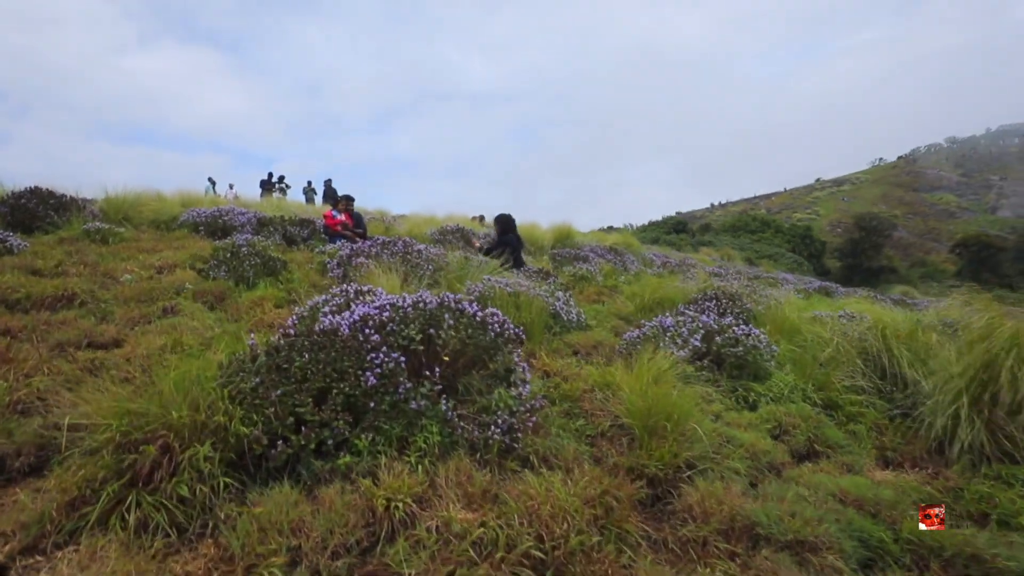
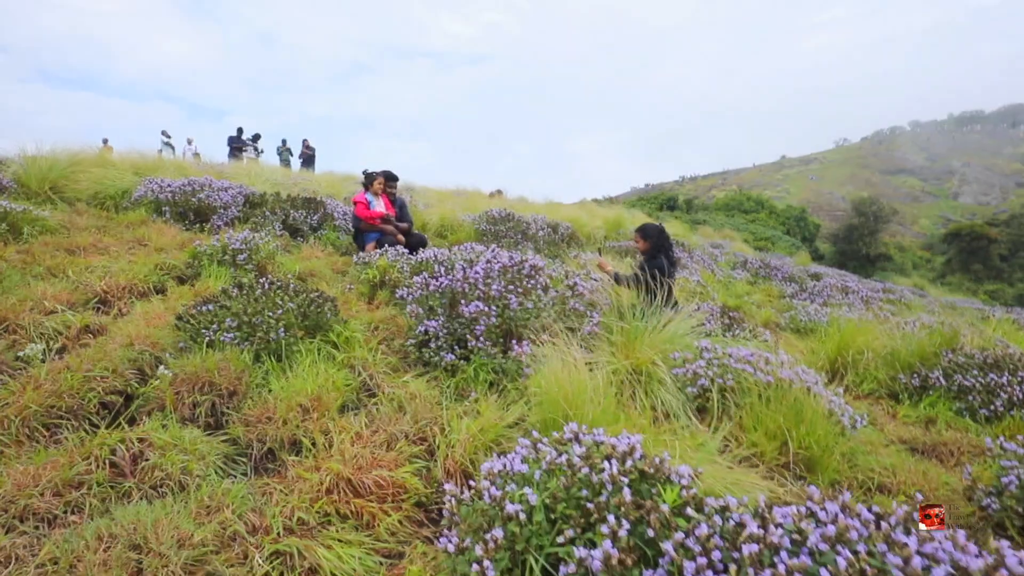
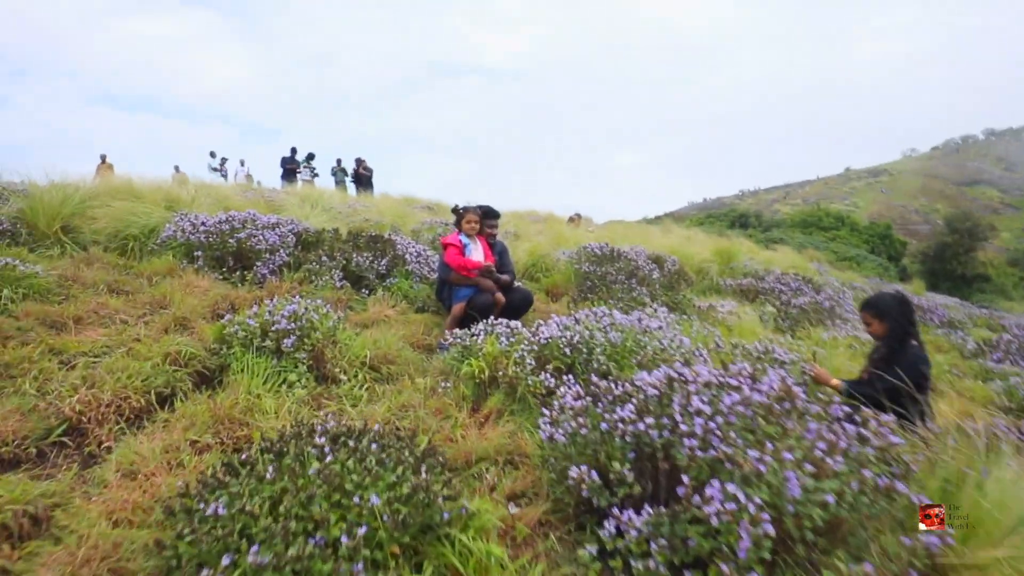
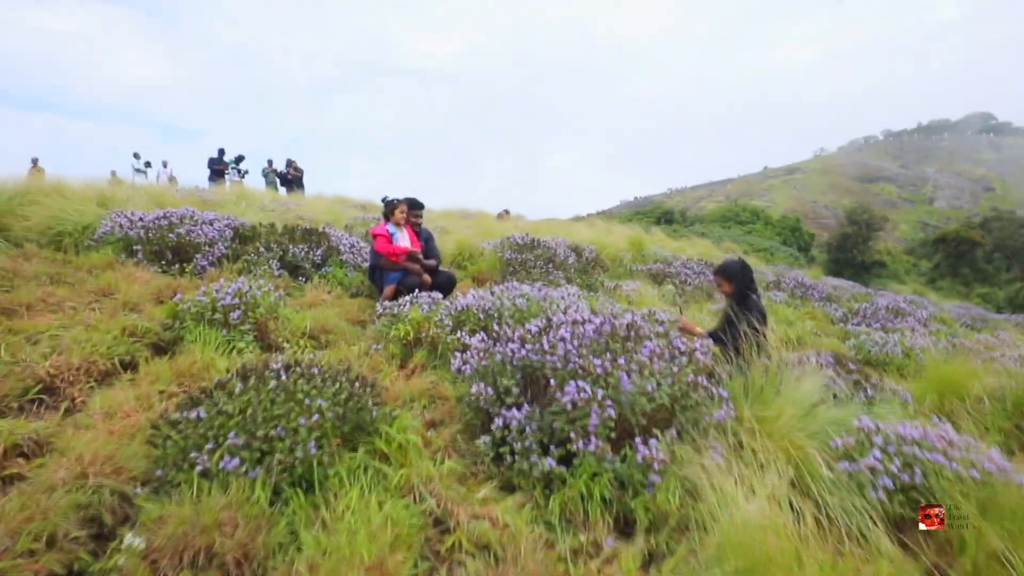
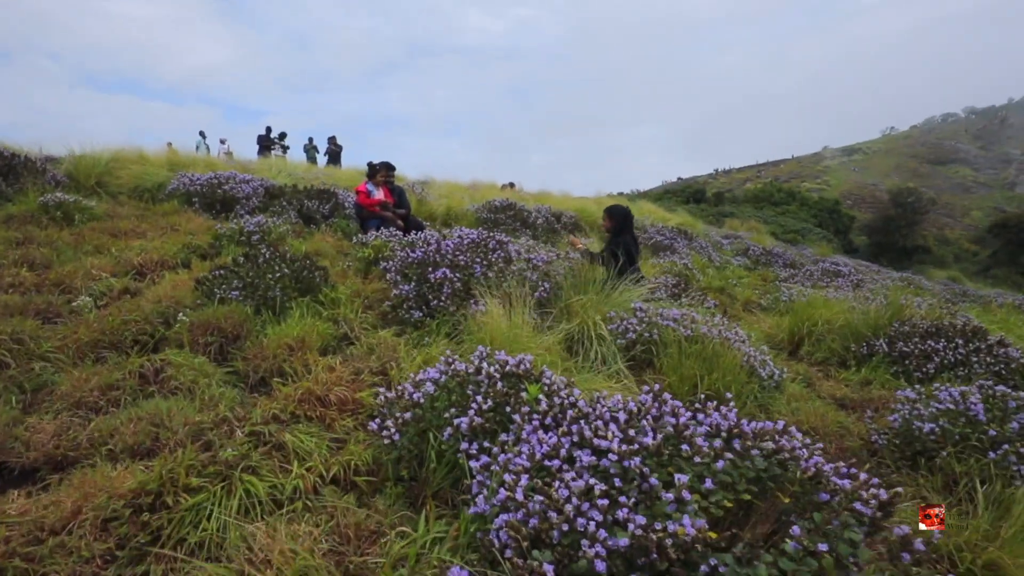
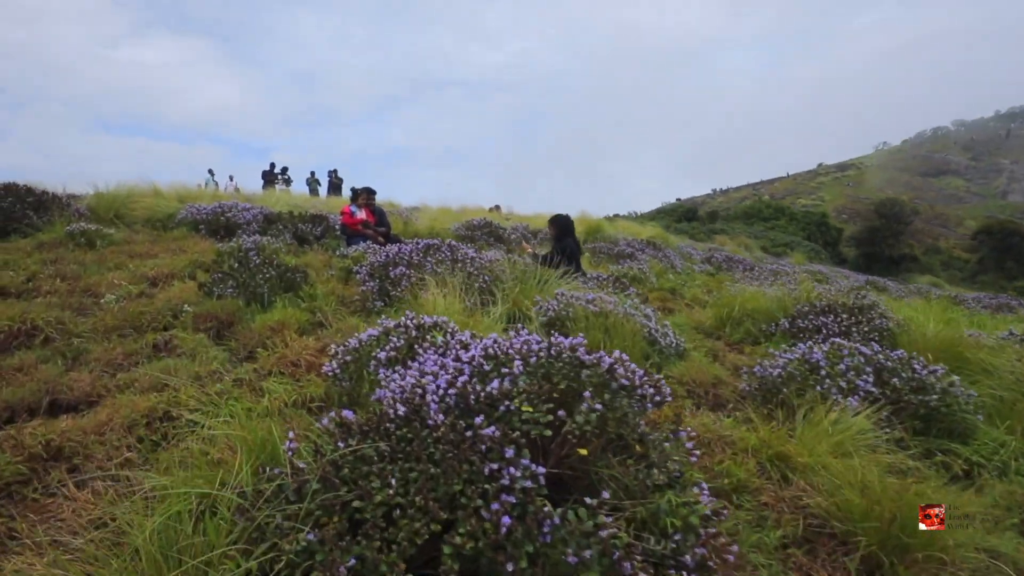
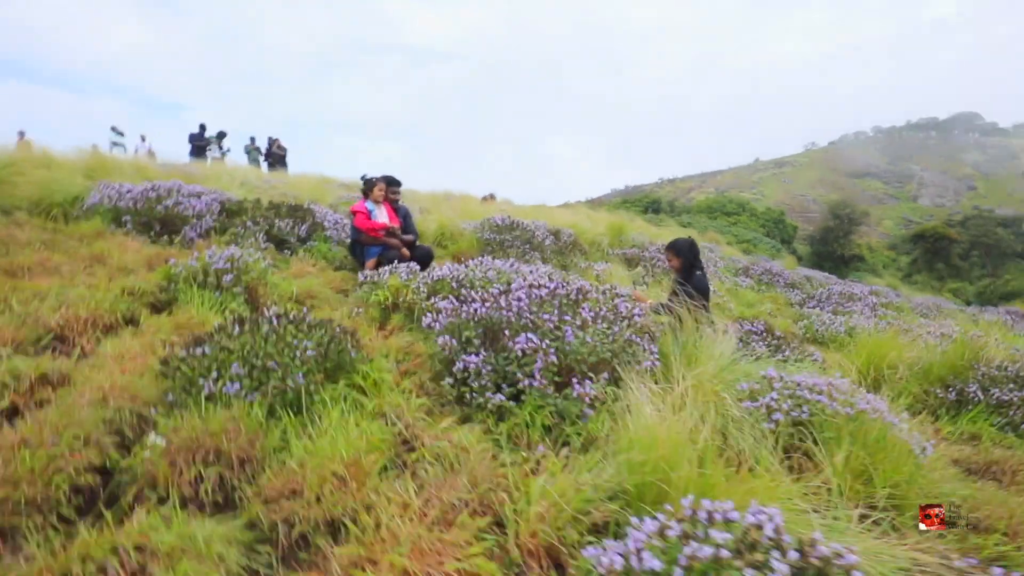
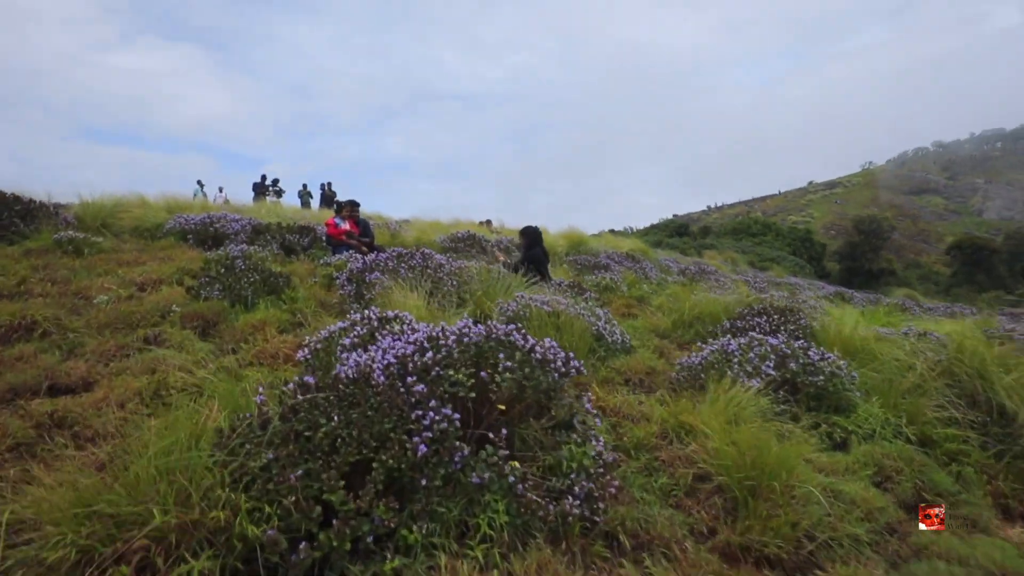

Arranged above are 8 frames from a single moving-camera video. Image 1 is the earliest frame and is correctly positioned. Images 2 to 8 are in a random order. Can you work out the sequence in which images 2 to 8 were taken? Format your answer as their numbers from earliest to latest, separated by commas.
8, 6, 5, 2, 7, 4, 3
